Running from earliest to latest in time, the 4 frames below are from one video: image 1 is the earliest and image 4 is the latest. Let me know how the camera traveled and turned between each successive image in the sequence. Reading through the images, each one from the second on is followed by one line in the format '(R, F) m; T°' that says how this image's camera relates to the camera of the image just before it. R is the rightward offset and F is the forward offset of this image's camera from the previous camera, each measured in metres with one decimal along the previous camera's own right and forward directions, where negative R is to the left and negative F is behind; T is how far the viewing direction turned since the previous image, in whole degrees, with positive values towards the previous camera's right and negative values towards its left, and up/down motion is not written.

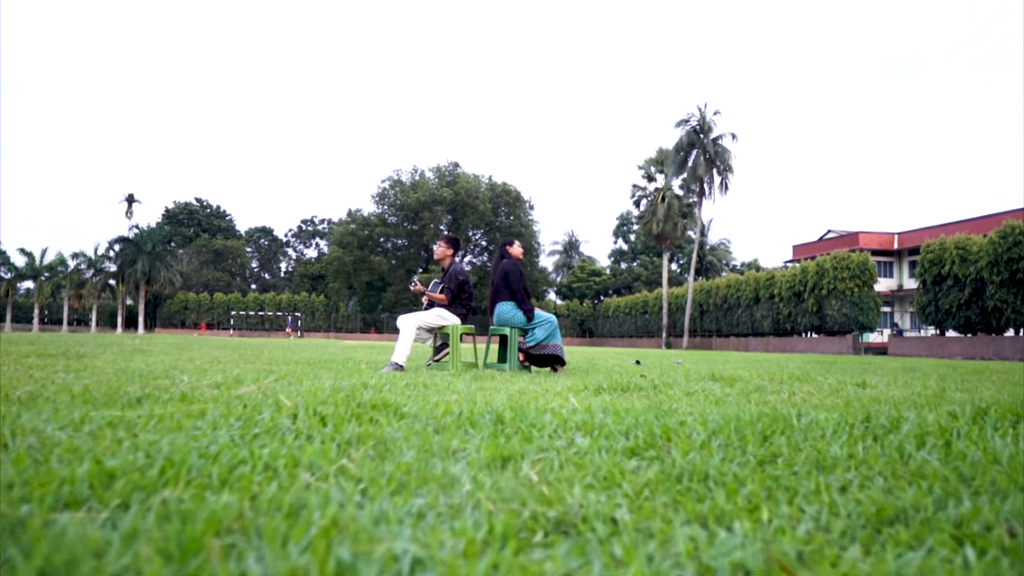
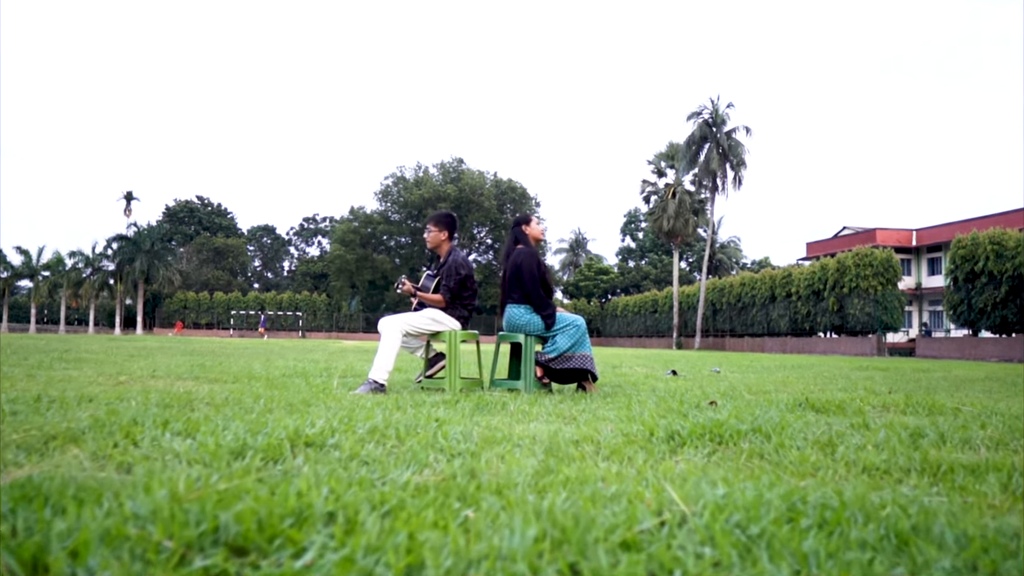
(-0.1, +1.8) m; 0°
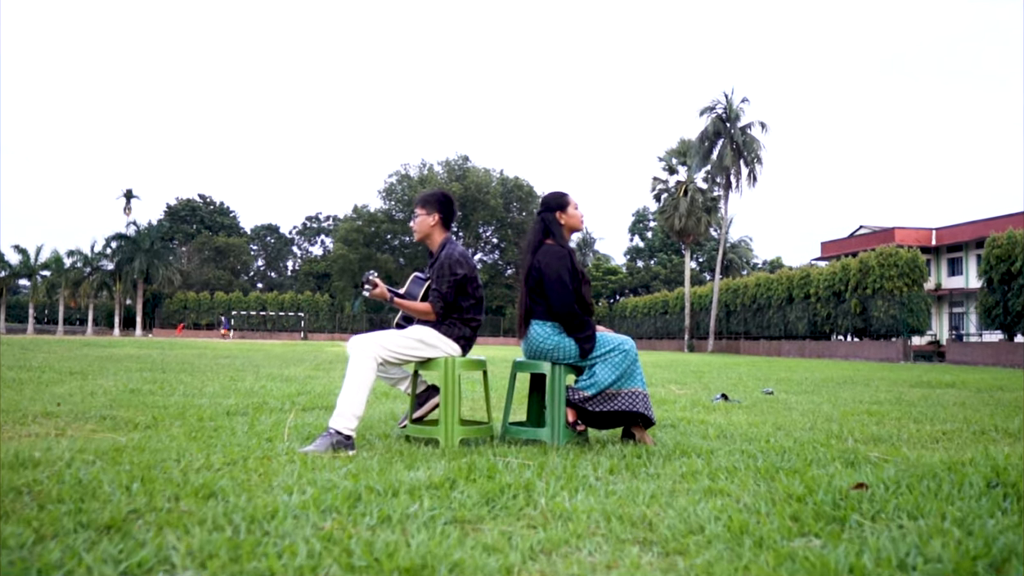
(-0.1, +1.7) m; 0°
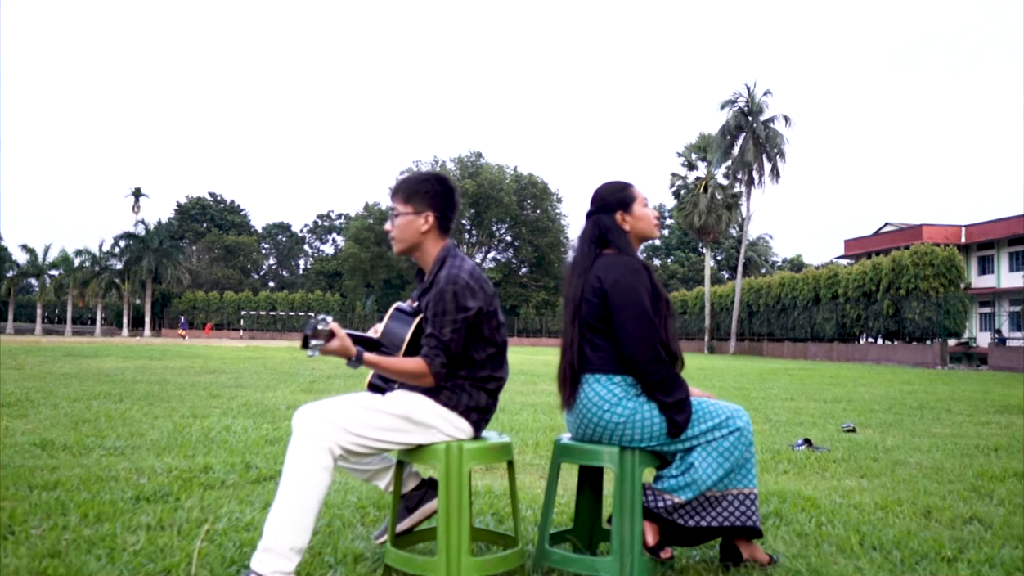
(-0.1, +1.6) m; -1°
